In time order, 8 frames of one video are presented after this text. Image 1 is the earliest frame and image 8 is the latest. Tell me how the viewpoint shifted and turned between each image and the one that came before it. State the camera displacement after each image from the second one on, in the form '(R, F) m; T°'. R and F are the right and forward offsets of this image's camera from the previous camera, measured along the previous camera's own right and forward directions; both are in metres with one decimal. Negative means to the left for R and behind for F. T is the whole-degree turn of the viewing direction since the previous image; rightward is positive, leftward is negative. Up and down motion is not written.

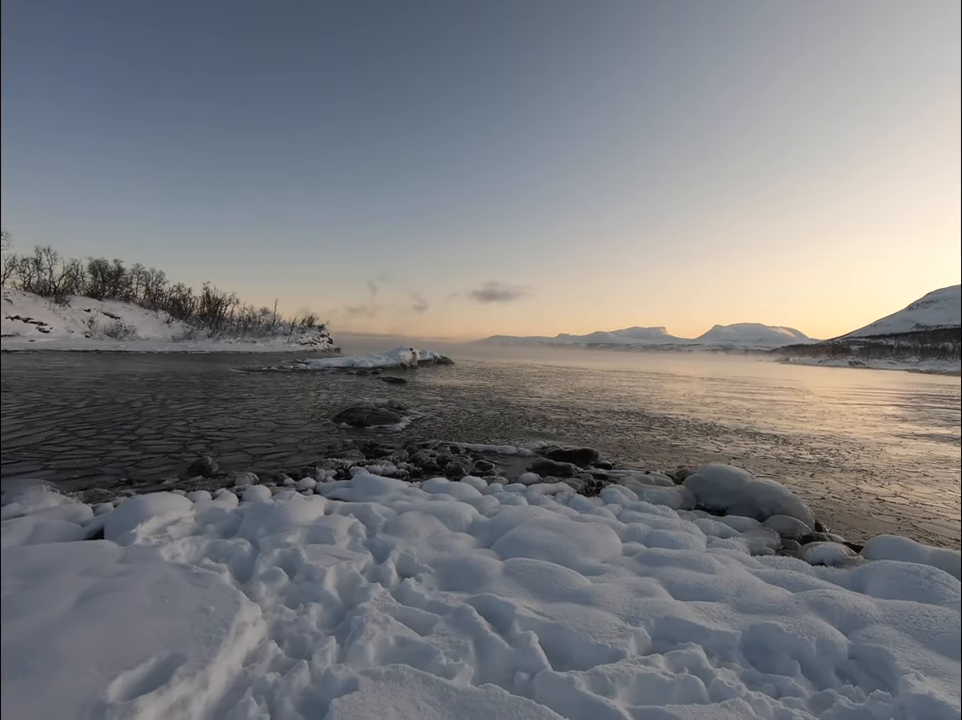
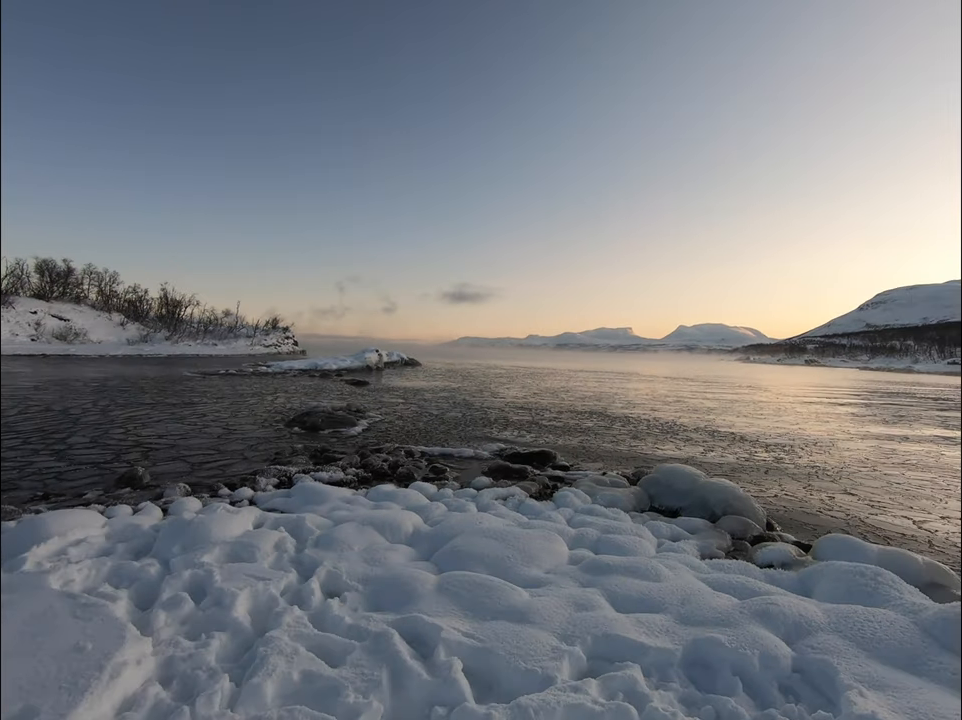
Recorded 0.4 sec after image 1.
(+0.4, +0.4) m; +3°
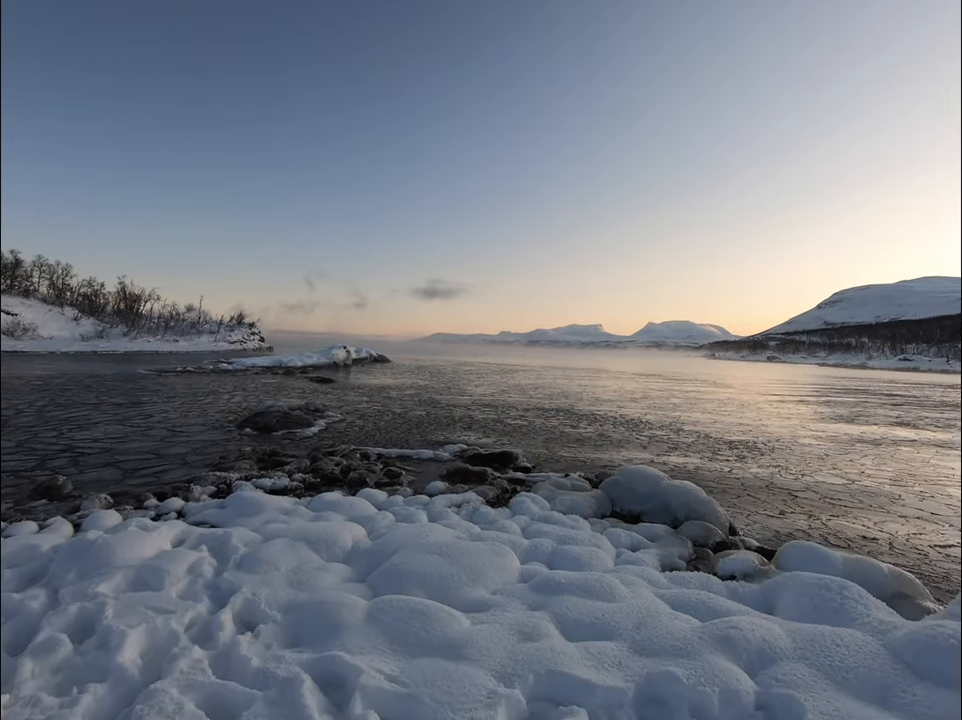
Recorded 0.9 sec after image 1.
(+0.3, +0.5) m; +3°
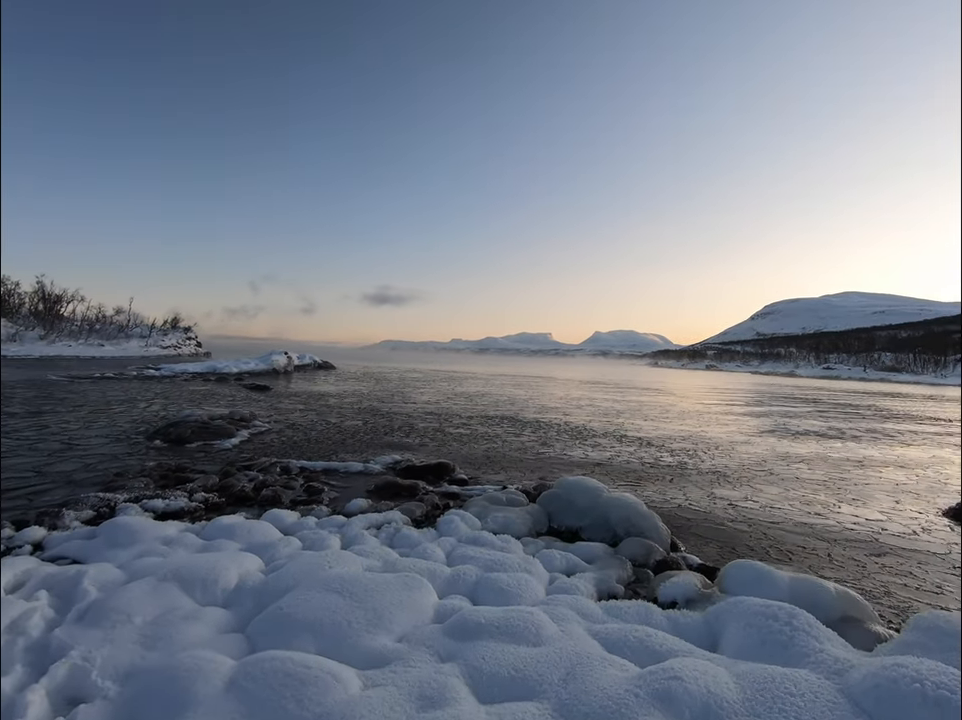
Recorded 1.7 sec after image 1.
(+0.4, +0.8) m; +6°
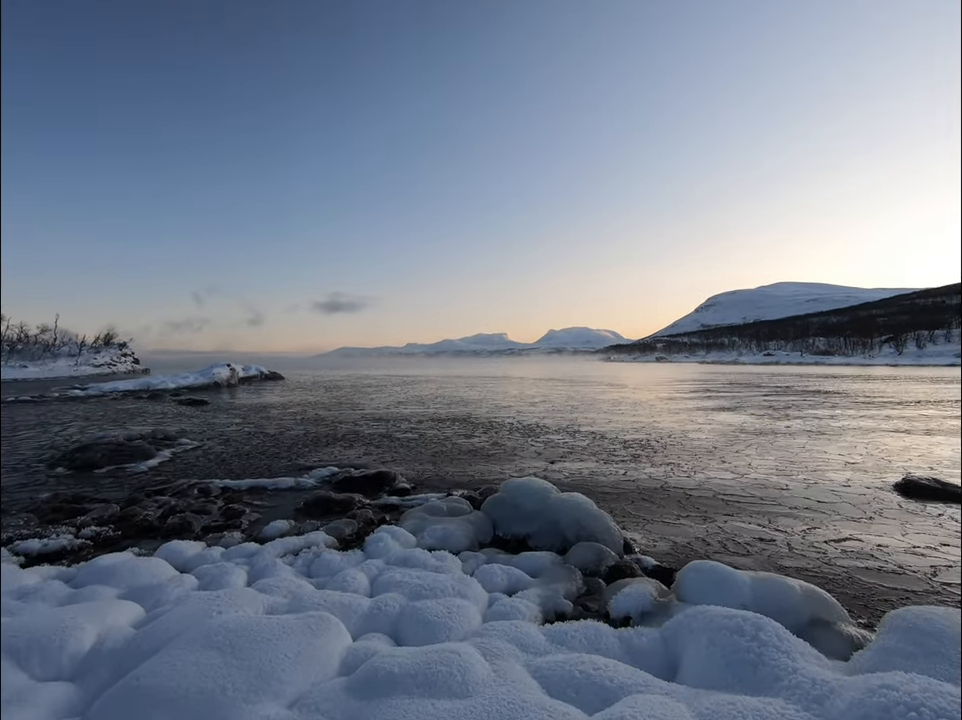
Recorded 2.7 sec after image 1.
(+0.4, +0.8) m; +5°
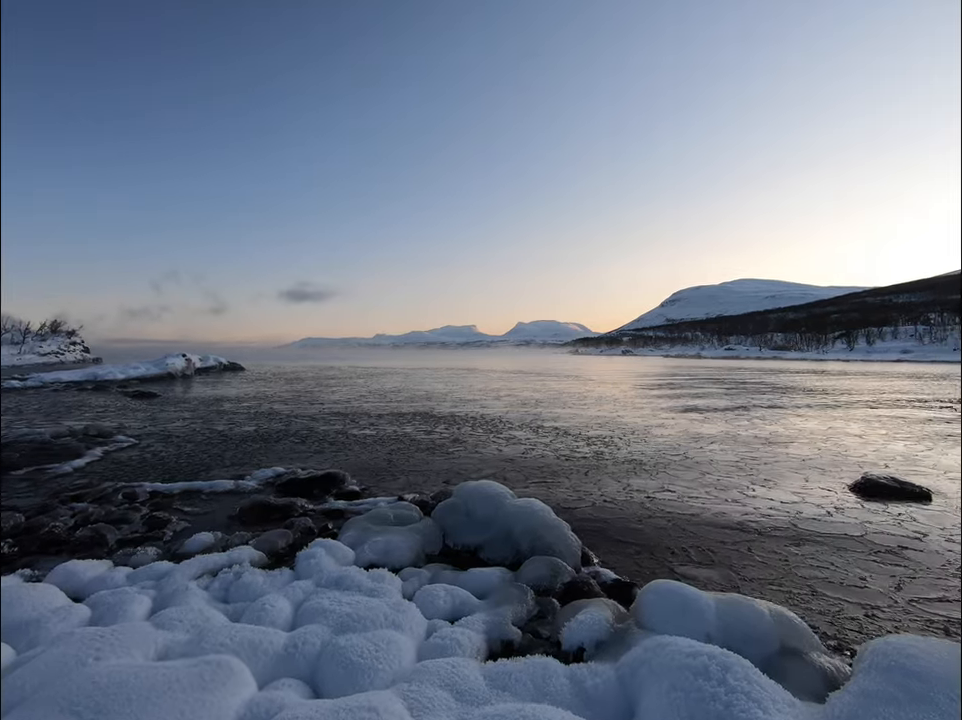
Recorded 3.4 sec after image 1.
(+0.3, +0.6) m; +3°
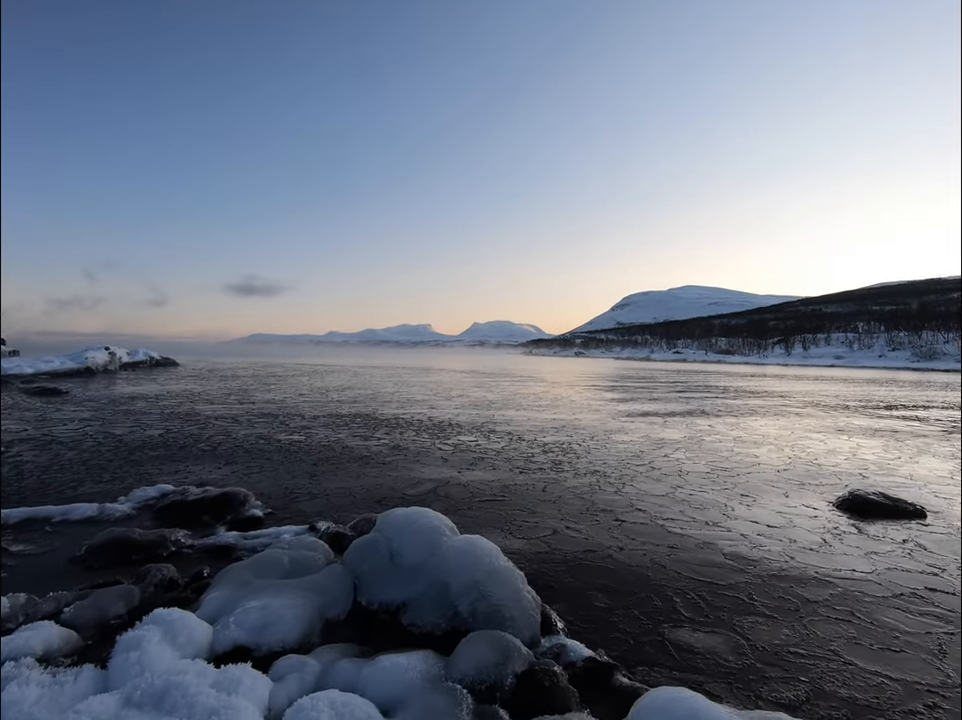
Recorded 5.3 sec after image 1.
(+0.3, +1.8) m; +5°
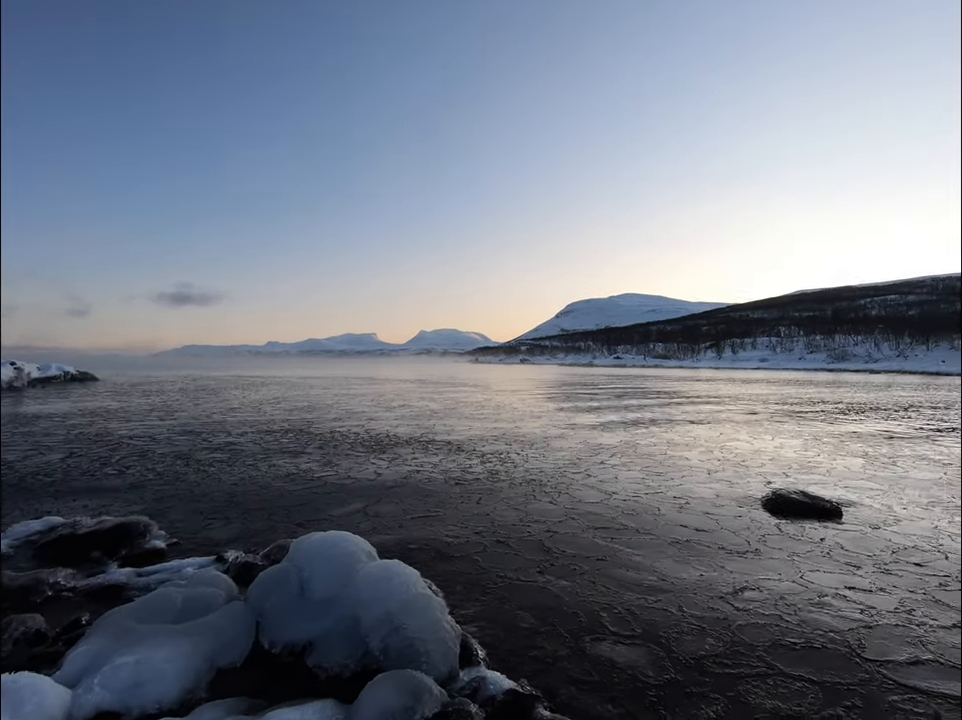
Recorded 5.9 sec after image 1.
(+0.3, +0.3) m; +6°
